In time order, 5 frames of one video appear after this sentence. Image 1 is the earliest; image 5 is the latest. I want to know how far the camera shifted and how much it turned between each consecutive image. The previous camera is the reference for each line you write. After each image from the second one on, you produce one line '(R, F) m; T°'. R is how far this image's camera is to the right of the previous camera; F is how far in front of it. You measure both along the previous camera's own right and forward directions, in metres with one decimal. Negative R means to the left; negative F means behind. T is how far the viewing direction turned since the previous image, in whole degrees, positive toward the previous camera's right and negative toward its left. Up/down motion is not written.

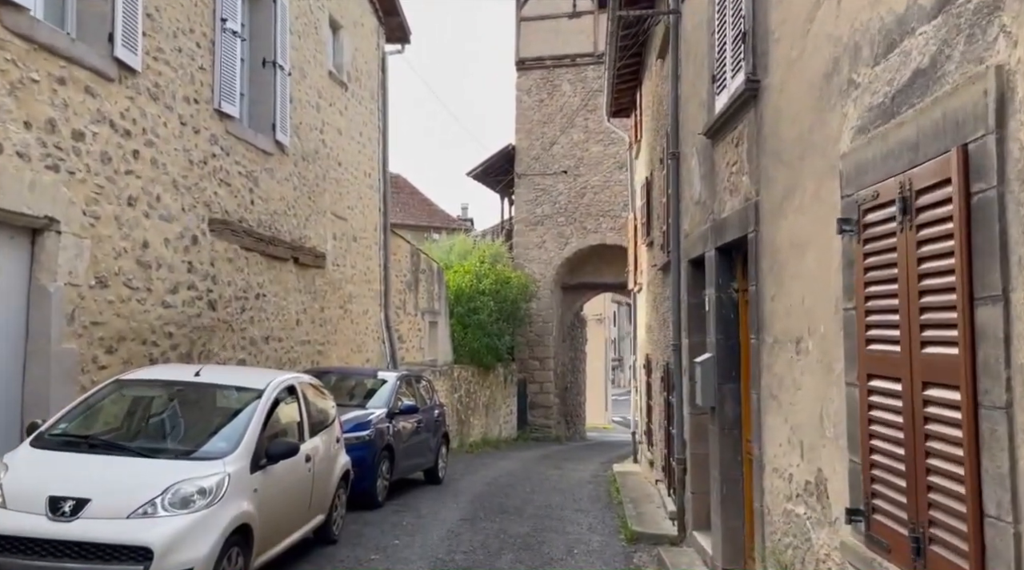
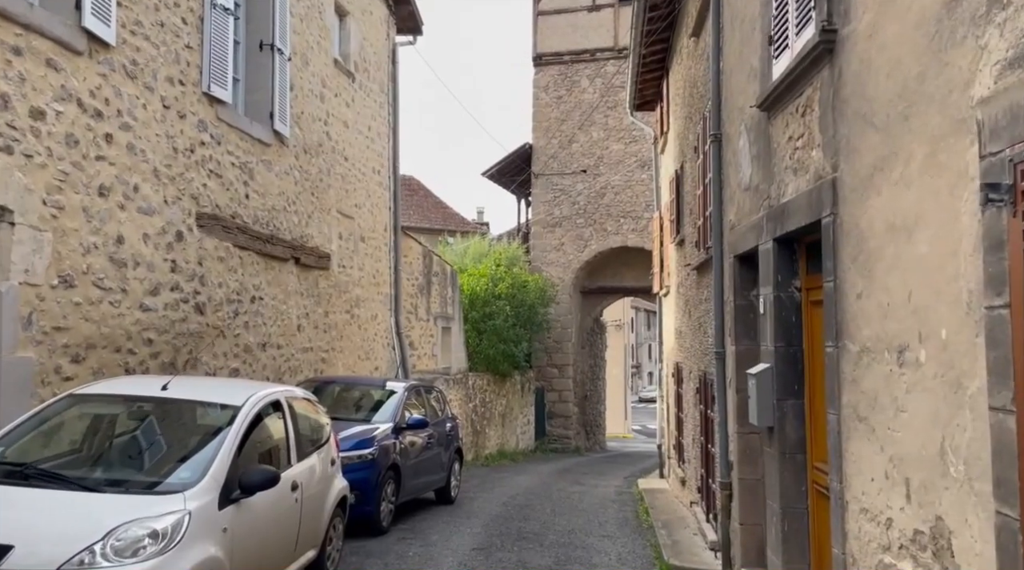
(0.0, +0.9) m; -1°
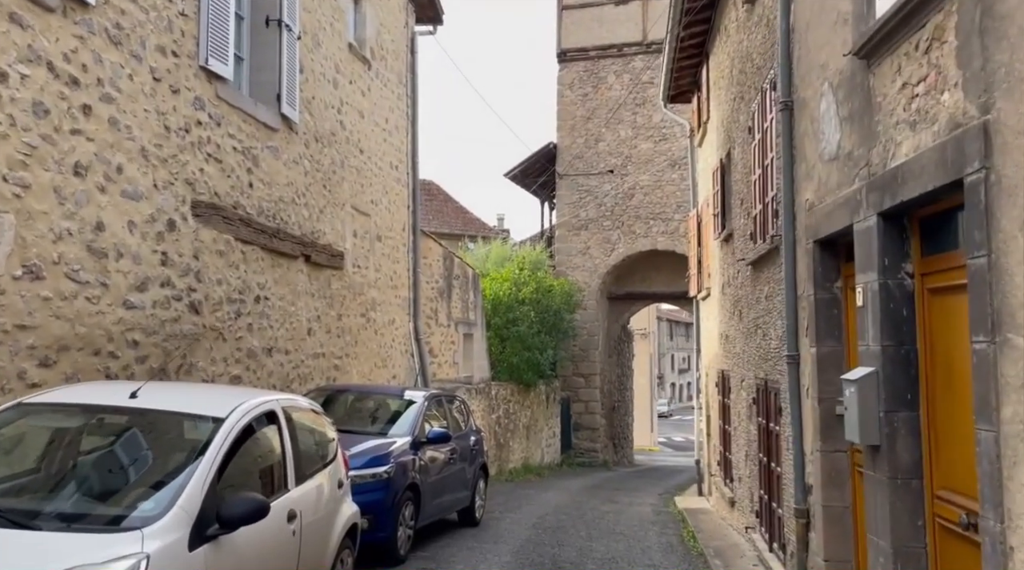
(-0.1, +1.0) m; -1°
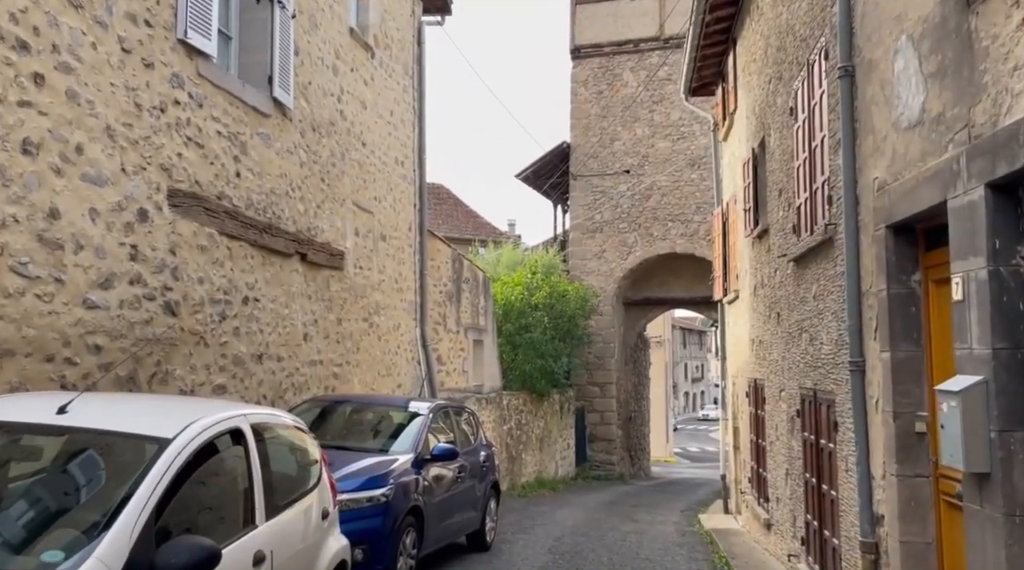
(0.0, +0.8) m; -1°
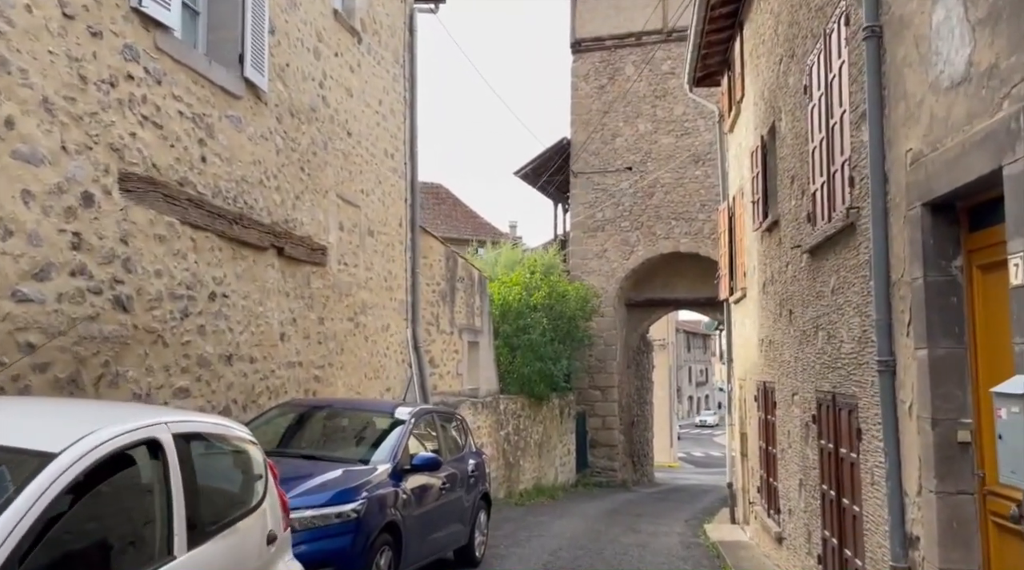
(+0.1, +0.6) m; 0°
